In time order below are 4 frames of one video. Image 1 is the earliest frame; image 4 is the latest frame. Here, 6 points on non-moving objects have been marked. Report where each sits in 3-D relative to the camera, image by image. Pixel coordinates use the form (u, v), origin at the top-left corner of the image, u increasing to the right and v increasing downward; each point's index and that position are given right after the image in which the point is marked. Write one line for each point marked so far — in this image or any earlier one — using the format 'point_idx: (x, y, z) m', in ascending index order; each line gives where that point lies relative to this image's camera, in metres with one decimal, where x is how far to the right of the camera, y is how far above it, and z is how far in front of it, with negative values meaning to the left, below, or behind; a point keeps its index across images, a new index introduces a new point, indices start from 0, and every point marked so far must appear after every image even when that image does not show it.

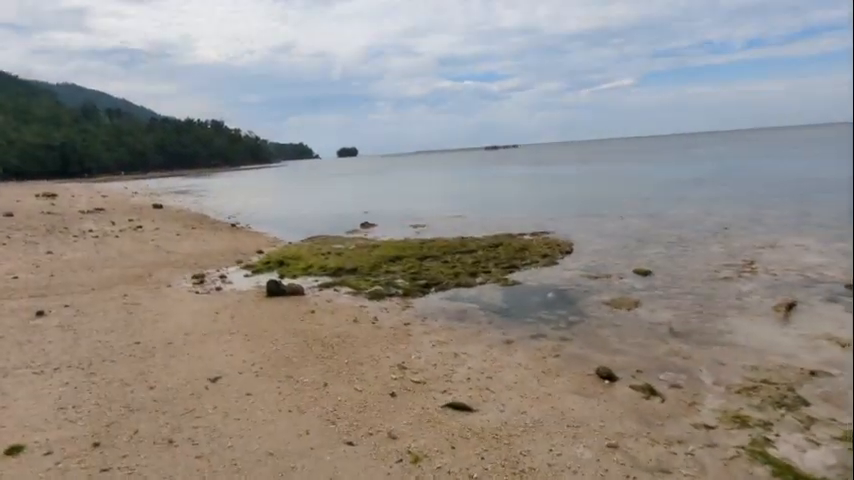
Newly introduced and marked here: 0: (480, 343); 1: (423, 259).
0: (+0.8, -1.6, +9.2) m
1: (-0.1, -0.5, +16.5) m
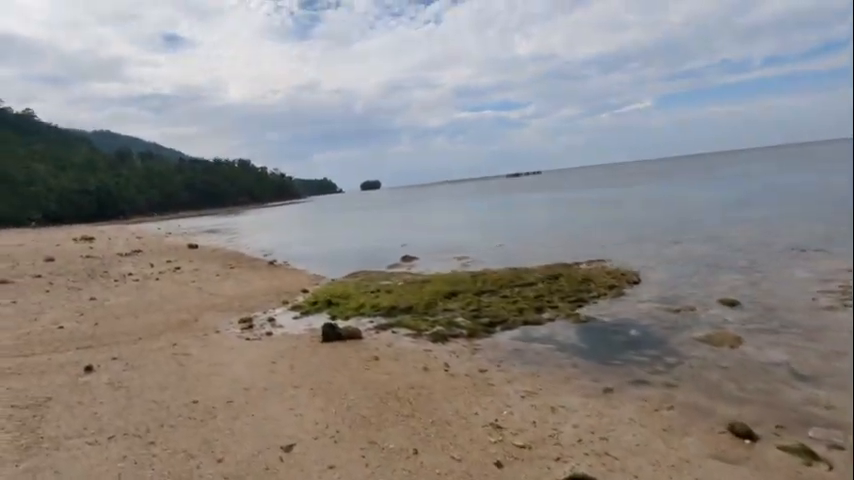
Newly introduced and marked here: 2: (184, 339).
0: (+2.0, -2.1, +8.2) m
1: (+1.4, -1.4, +15.6) m
2: (-5.2, -2.1, +12.8) m
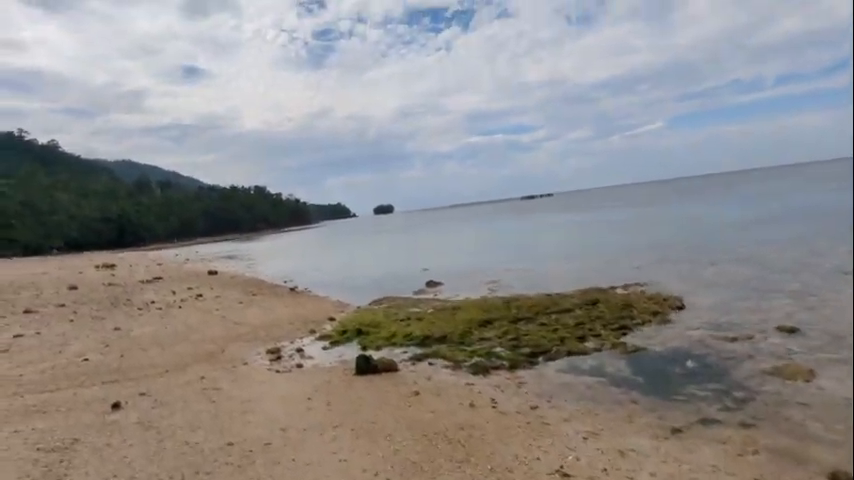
0: (+2.7, -2.4, +7.5) m
1: (+2.3, -2.1, +14.9) m
2: (-4.4, -2.7, +12.3) m
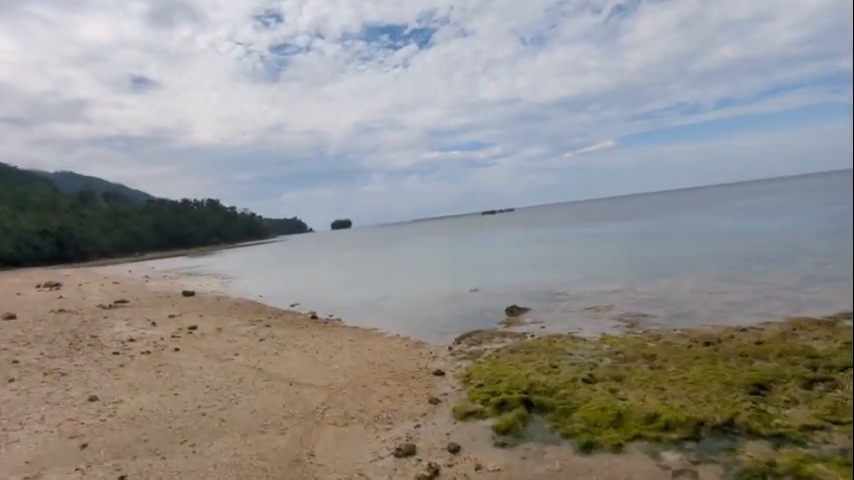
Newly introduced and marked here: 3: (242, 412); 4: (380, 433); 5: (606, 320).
0: (+6.7, -2.4, +1.4) m
1: (+5.7, -2.2, +8.7) m
2: (-0.8, -2.8, +5.6) m
3: (-3.0, -2.8, +9.6) m
4: (-0.8, -2.8, +8.7) m
5: (+5.0, -2.3, +16.6) m
